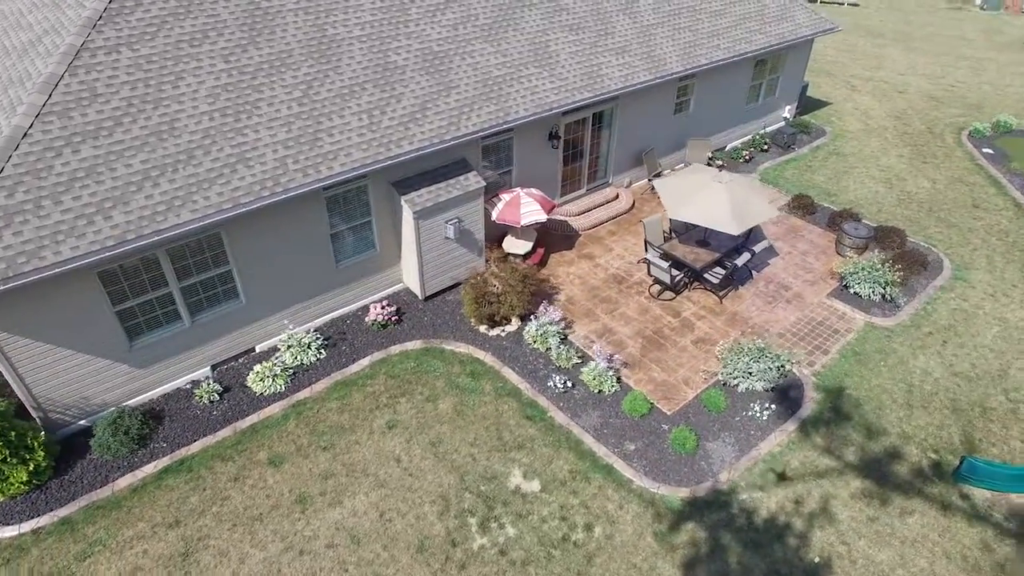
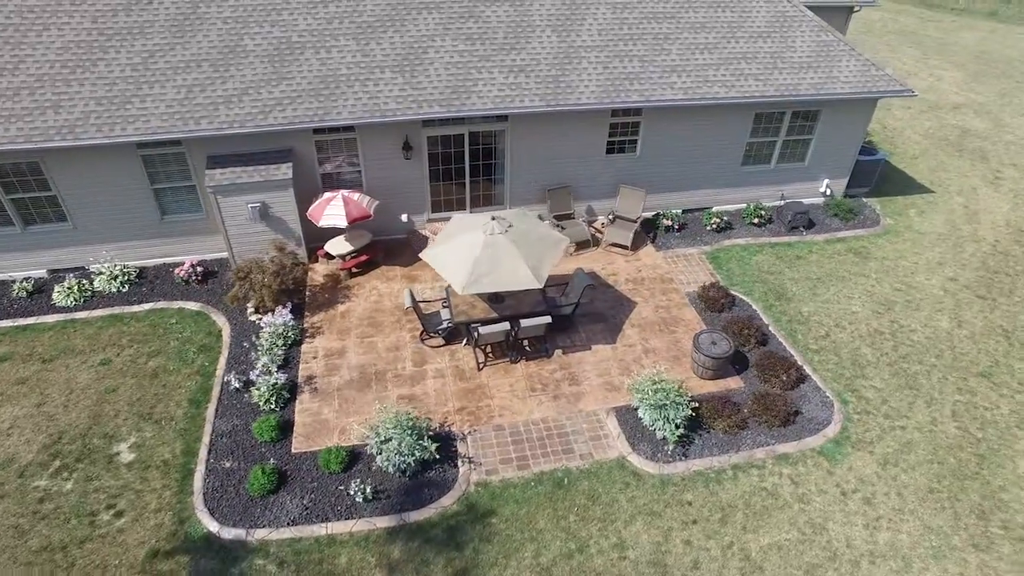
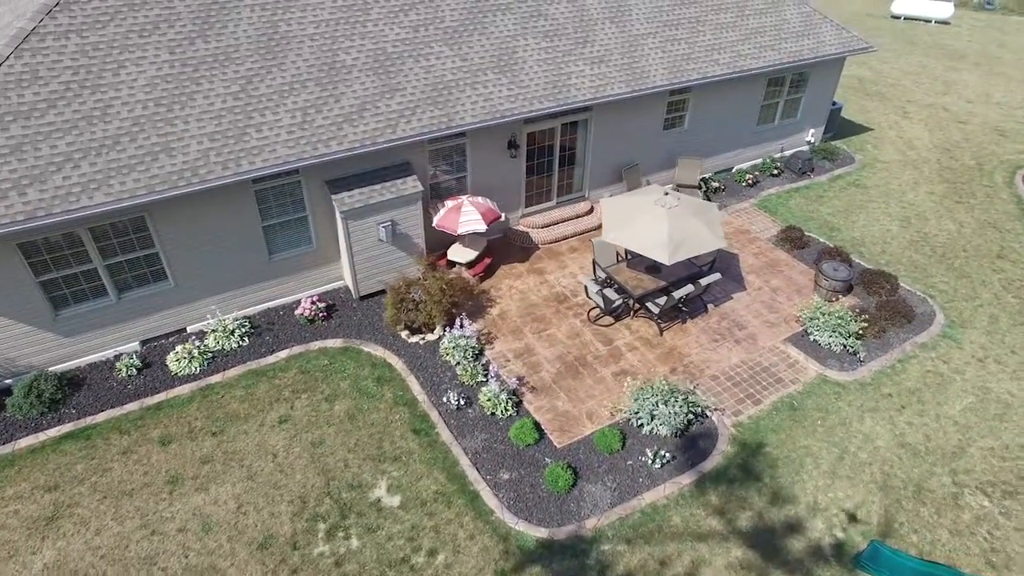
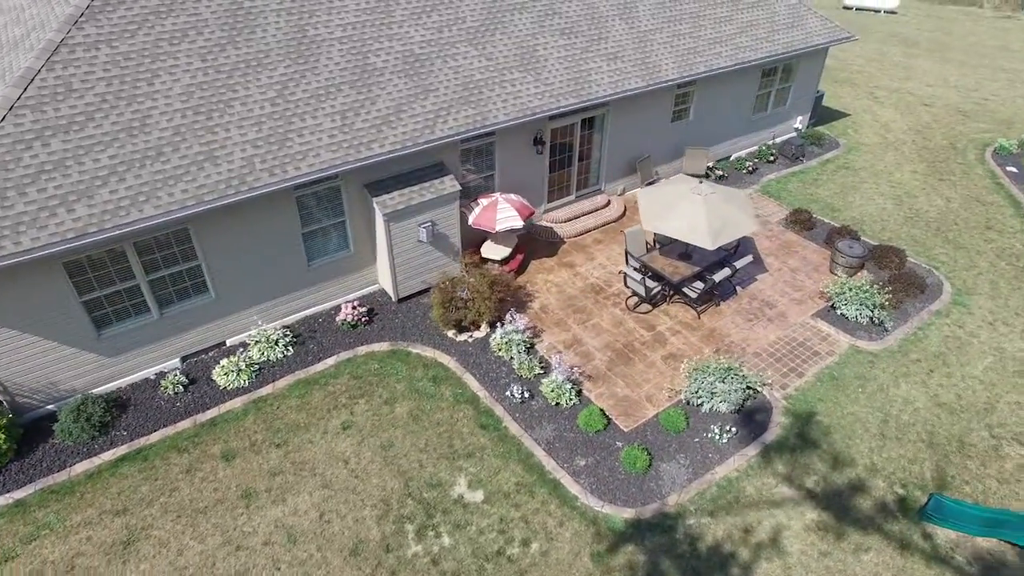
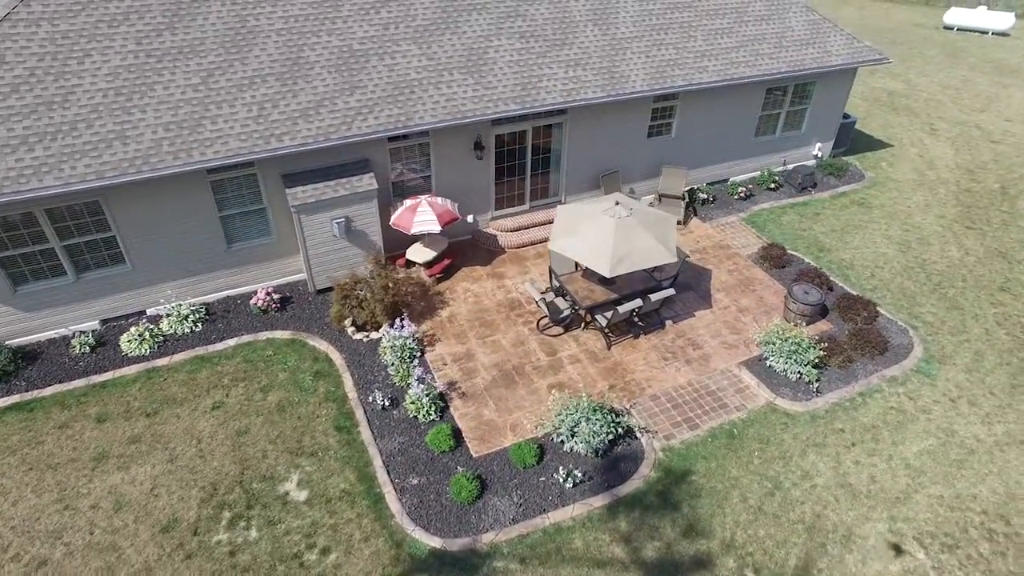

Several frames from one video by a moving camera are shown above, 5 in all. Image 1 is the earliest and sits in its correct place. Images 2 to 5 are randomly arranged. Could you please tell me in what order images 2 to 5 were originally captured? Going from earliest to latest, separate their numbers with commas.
4, 3, 5, 2
